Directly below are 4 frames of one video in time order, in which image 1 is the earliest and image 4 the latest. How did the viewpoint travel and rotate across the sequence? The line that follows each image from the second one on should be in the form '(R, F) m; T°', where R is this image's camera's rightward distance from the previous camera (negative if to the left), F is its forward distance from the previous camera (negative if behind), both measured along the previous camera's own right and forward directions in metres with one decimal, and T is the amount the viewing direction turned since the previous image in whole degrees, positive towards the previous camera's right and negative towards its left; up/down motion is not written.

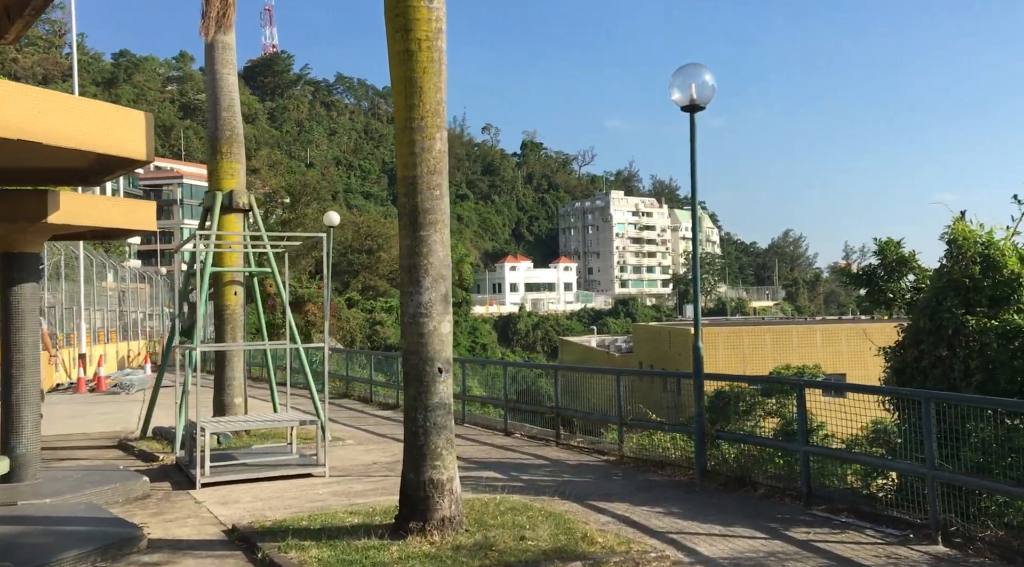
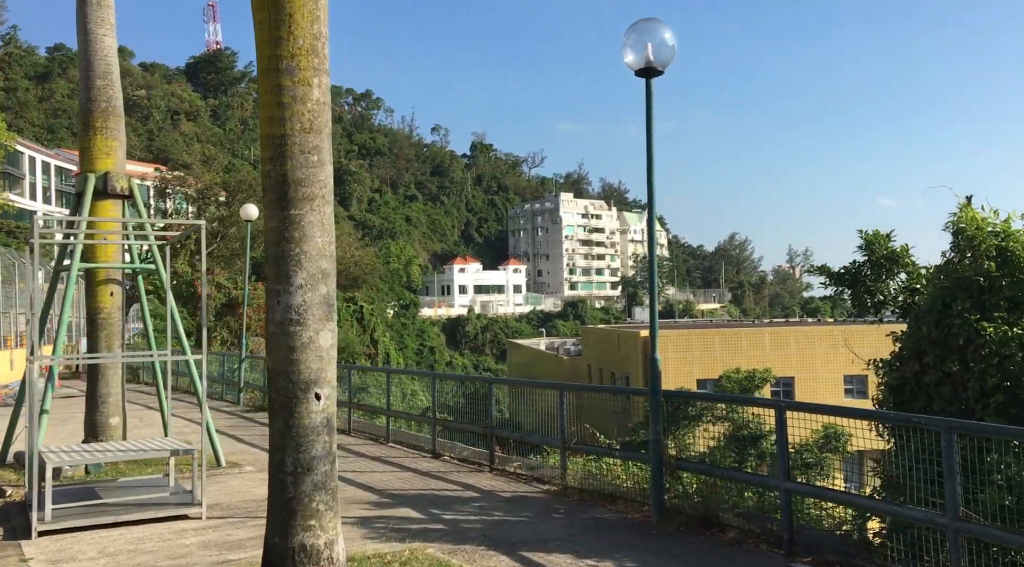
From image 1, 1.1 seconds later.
(+0.2, +1.2) m; +3°
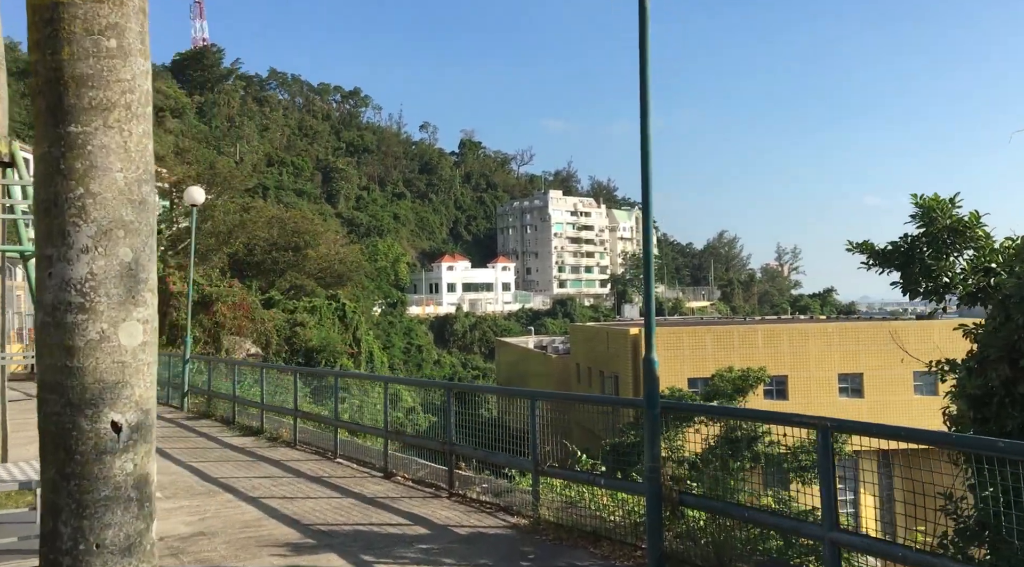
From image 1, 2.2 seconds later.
(+0.2, +1.3) m; +1°
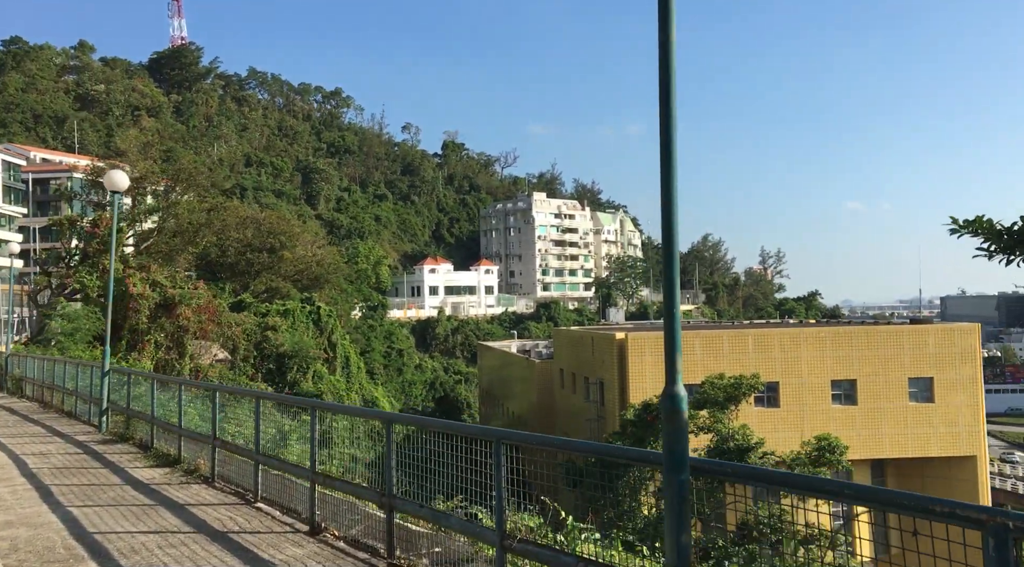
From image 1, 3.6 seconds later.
(+0.1, +1.5) m; +1°
